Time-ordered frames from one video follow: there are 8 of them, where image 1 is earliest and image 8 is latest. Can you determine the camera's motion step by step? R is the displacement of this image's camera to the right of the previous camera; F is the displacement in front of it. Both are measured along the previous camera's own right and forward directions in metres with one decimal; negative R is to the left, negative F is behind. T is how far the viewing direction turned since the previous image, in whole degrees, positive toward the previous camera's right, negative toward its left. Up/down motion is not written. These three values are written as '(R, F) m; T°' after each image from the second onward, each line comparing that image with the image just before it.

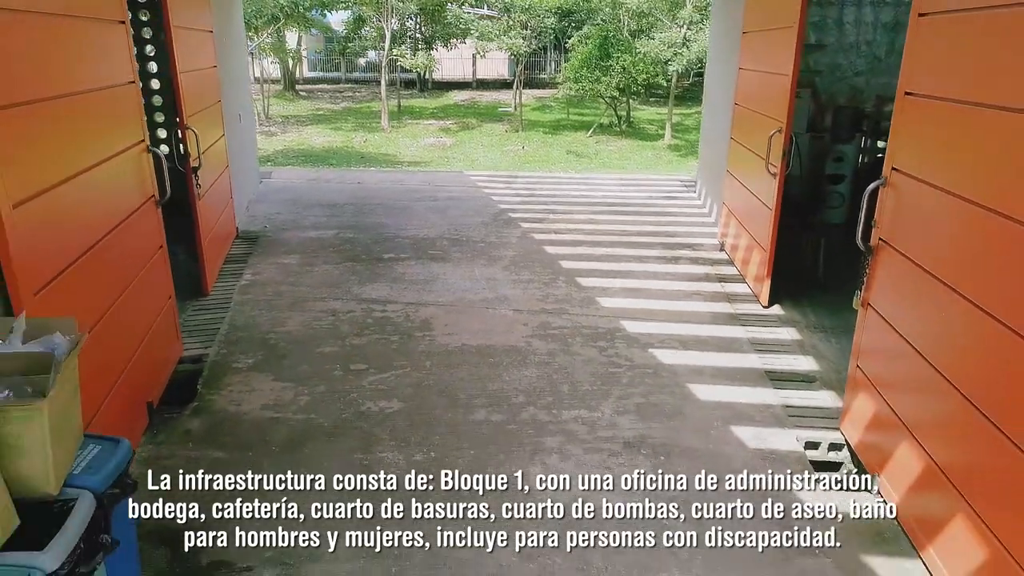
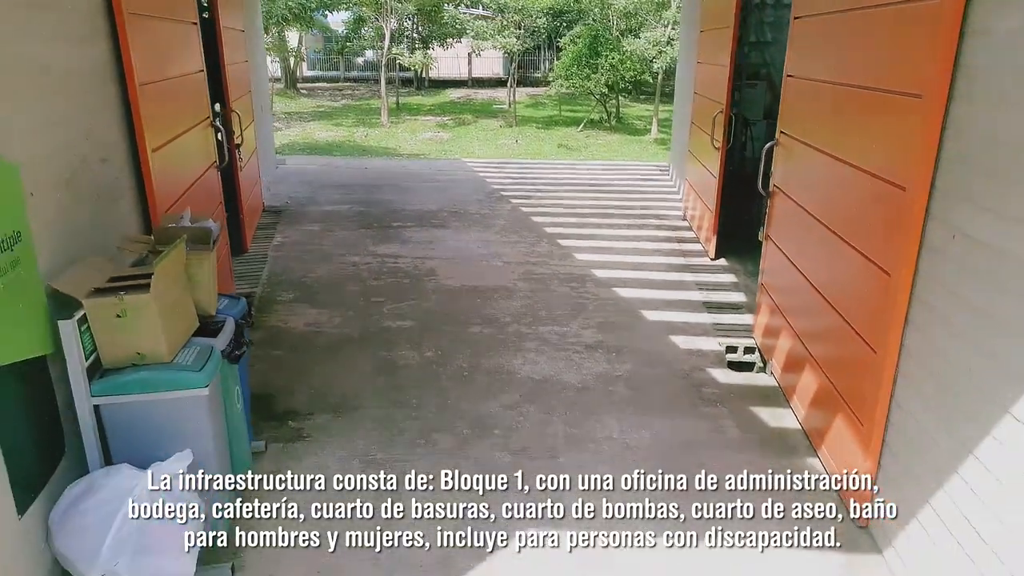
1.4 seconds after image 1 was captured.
(0.0, -0.9) m; 0°
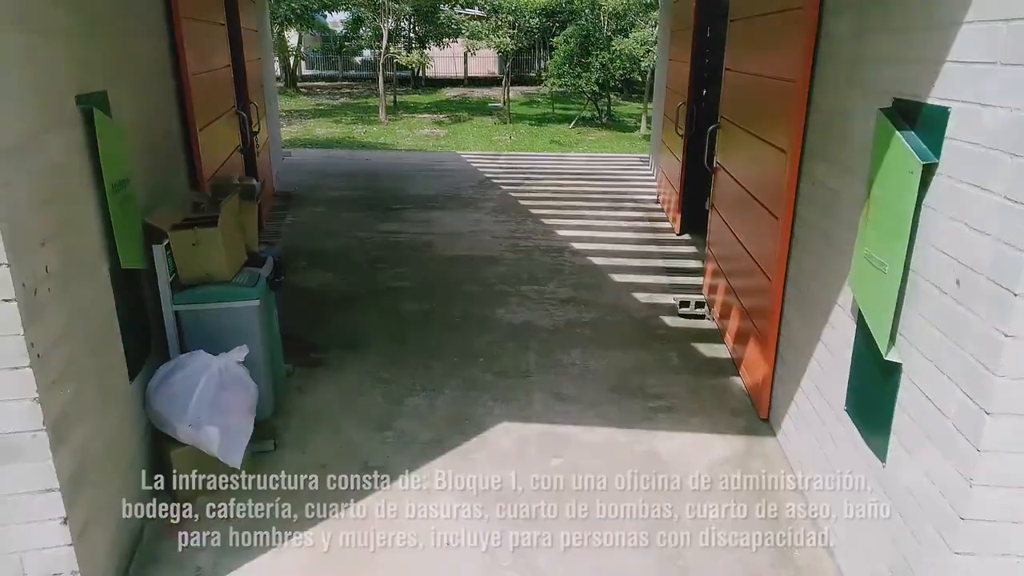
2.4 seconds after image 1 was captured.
(+0.1, -0.7) m; 0°
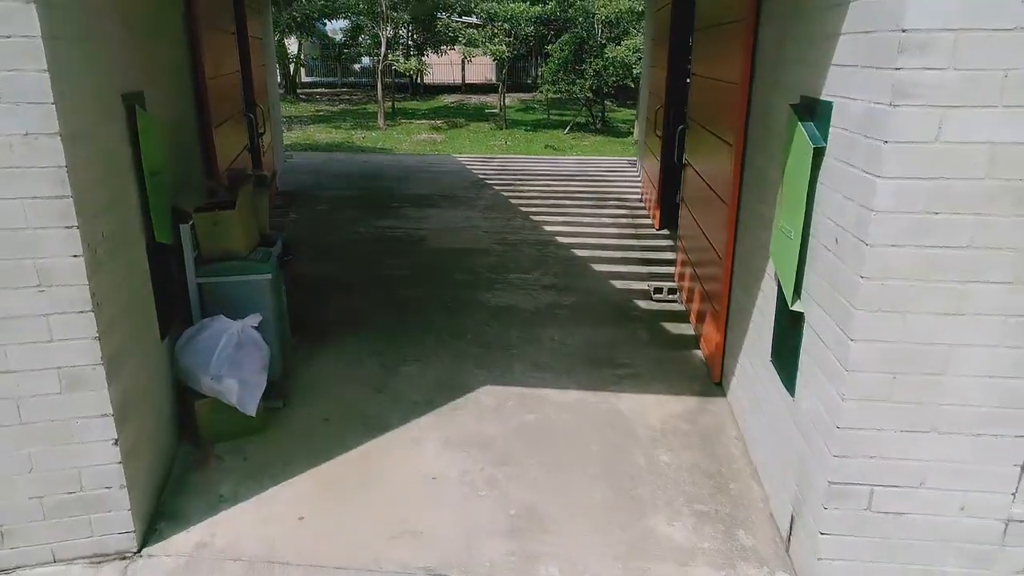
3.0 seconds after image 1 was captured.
(+0.1, -0.4) m; 0°
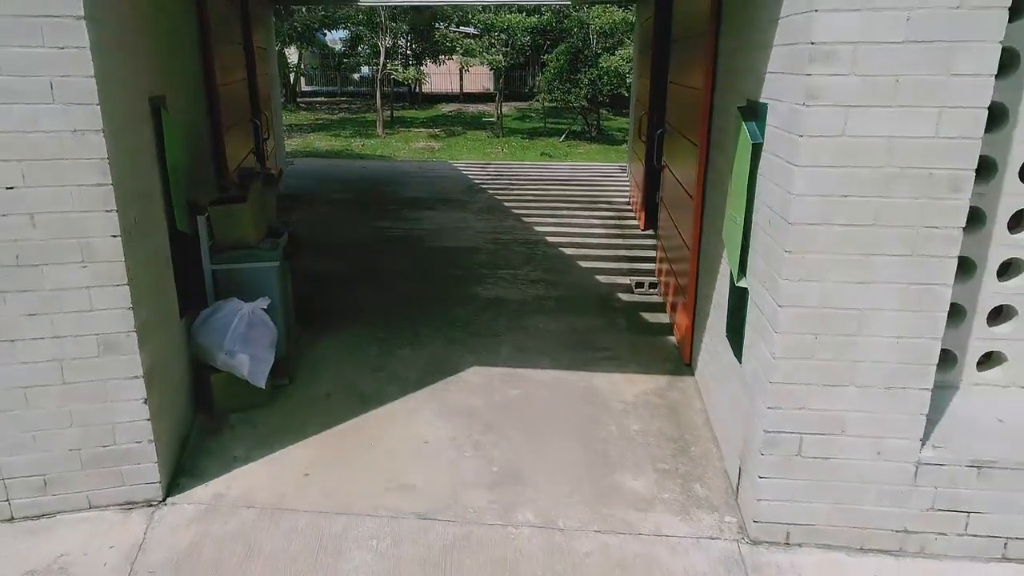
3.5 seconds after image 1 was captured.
(+0.1, -0.3) m; 0°
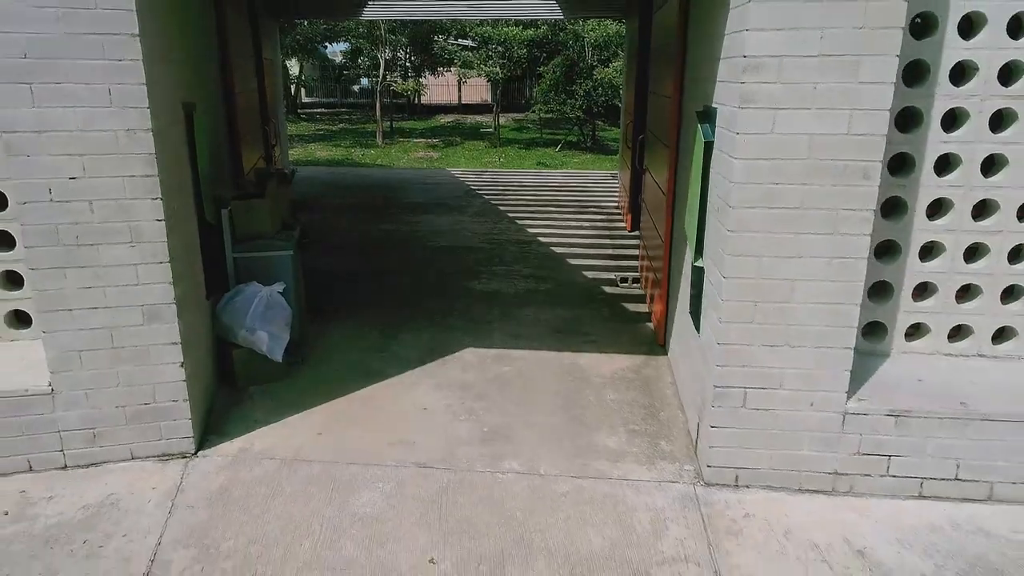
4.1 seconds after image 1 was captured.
(0.0, -0.4) m; 0°
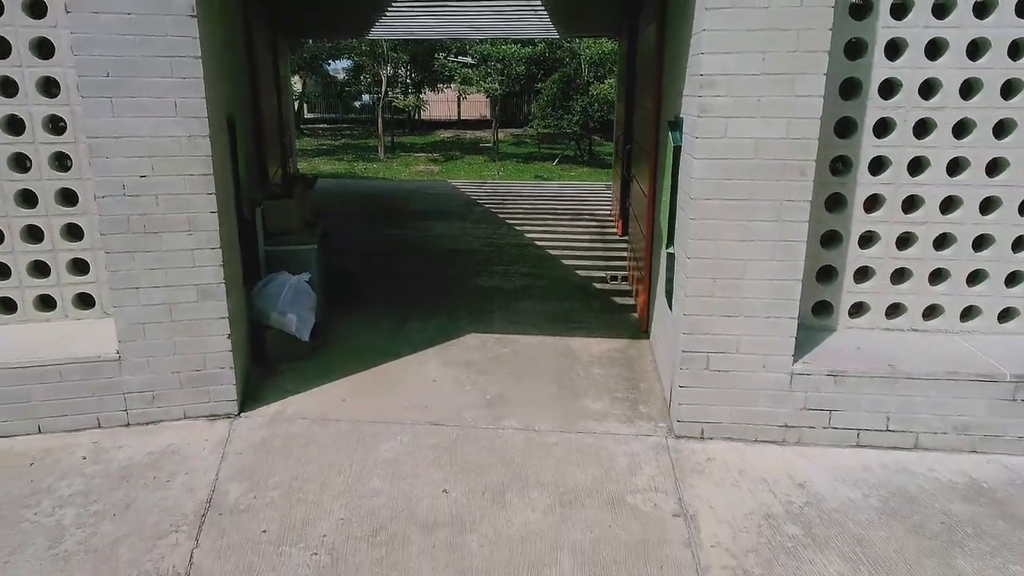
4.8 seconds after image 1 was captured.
(0.0, -0.5) m; 0°
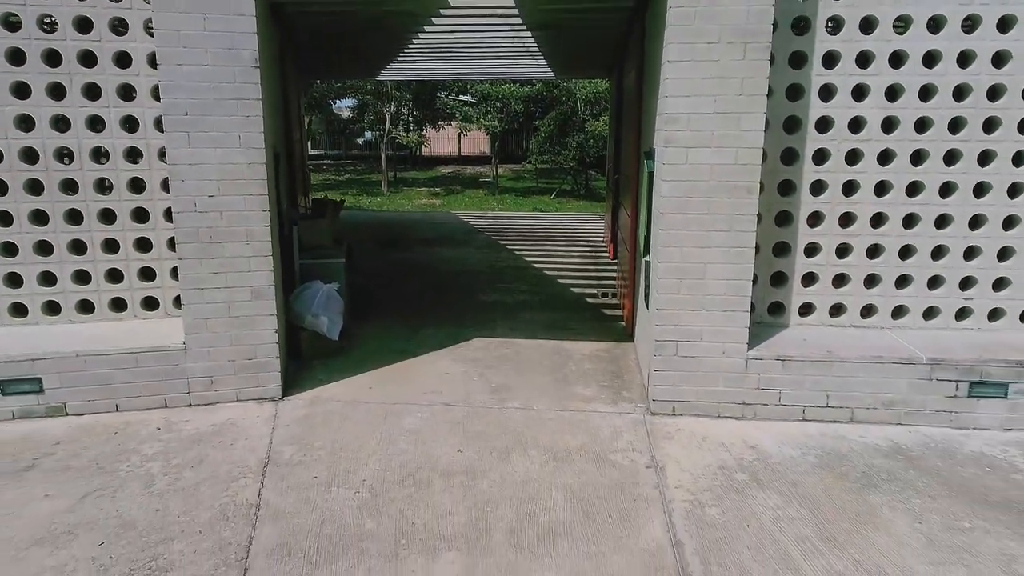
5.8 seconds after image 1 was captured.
(0.0, -0.7) m; 0°
